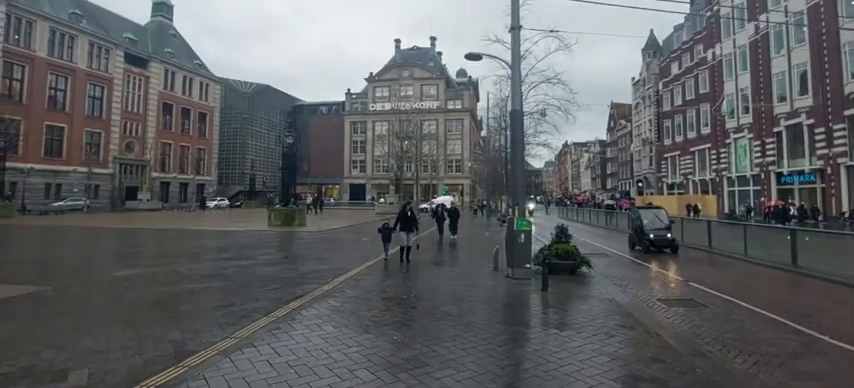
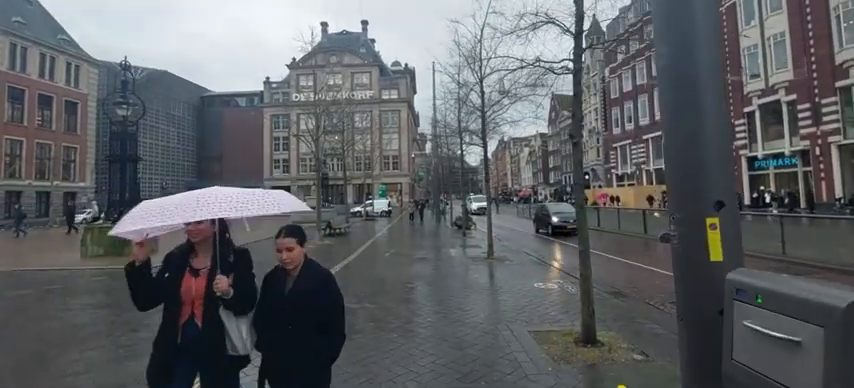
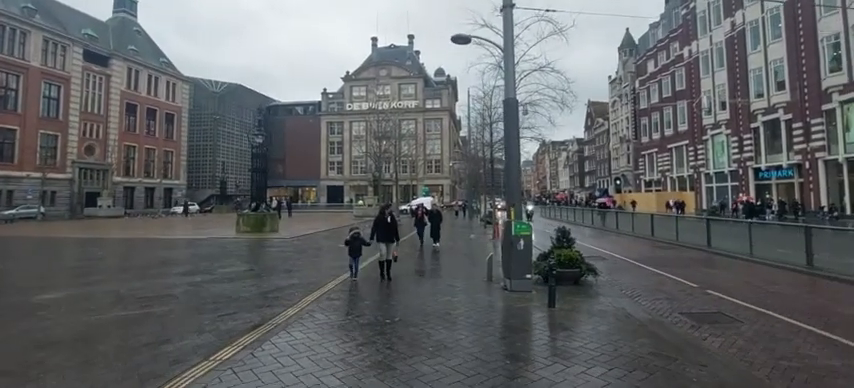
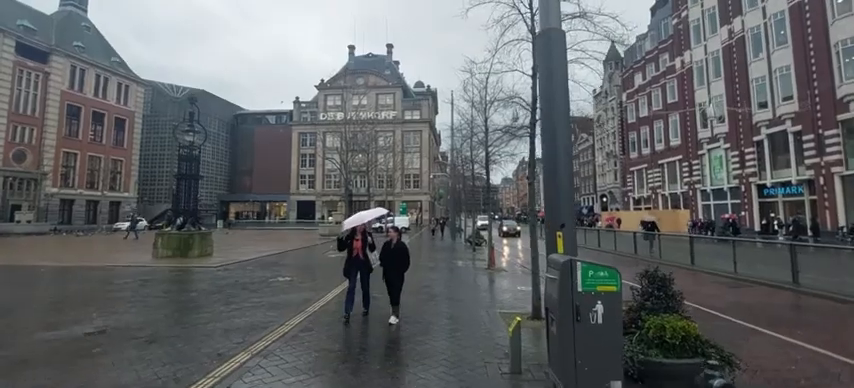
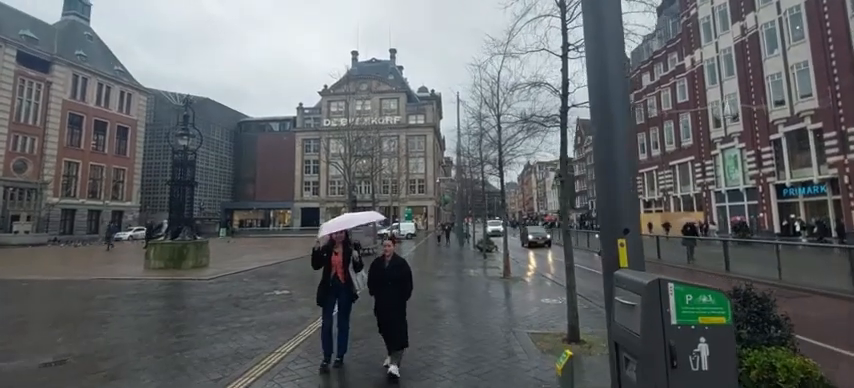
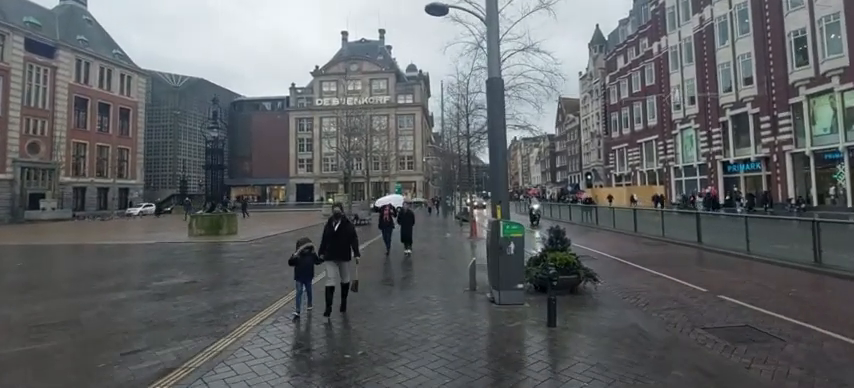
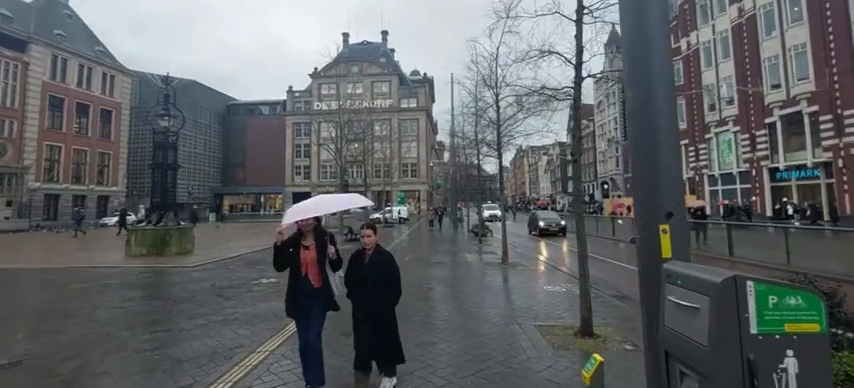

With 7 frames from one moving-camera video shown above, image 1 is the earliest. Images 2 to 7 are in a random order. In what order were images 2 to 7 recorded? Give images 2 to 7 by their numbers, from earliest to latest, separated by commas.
3, 6, 4, 5, 7, 2
